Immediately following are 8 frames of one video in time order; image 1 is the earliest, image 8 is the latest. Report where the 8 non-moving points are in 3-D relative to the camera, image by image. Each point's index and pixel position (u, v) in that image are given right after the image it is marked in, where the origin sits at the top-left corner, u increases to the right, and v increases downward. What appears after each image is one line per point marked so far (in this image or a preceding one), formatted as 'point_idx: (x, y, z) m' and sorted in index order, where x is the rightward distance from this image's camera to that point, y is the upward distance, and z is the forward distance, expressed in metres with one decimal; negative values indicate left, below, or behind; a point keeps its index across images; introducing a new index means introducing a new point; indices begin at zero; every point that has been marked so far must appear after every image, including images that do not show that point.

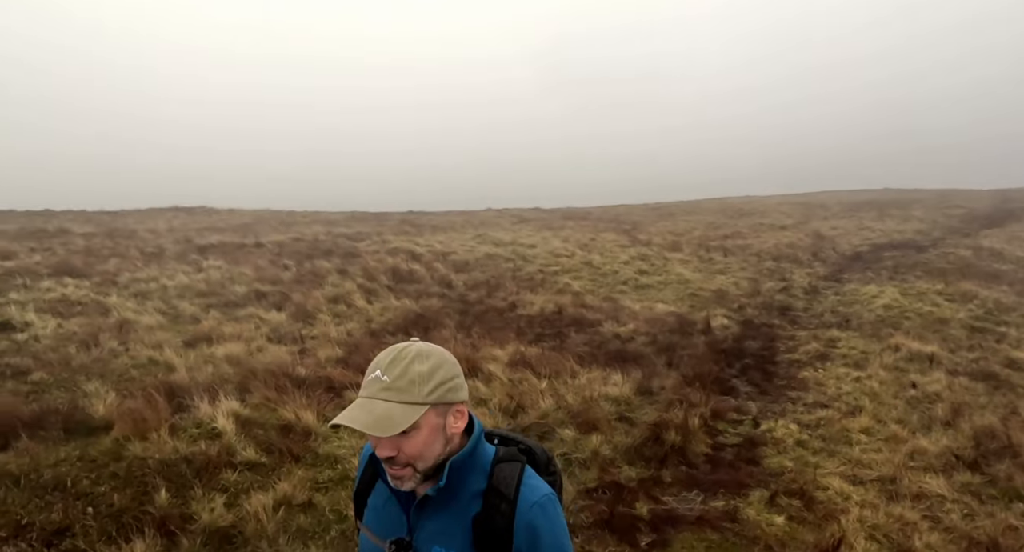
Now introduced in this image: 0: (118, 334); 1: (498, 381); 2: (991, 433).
0: (-6.4, -0.9, +10.7) m
1: (-0.2, -1.5, +9.7) m
2: (+6.6, -2.2, +9.3) m
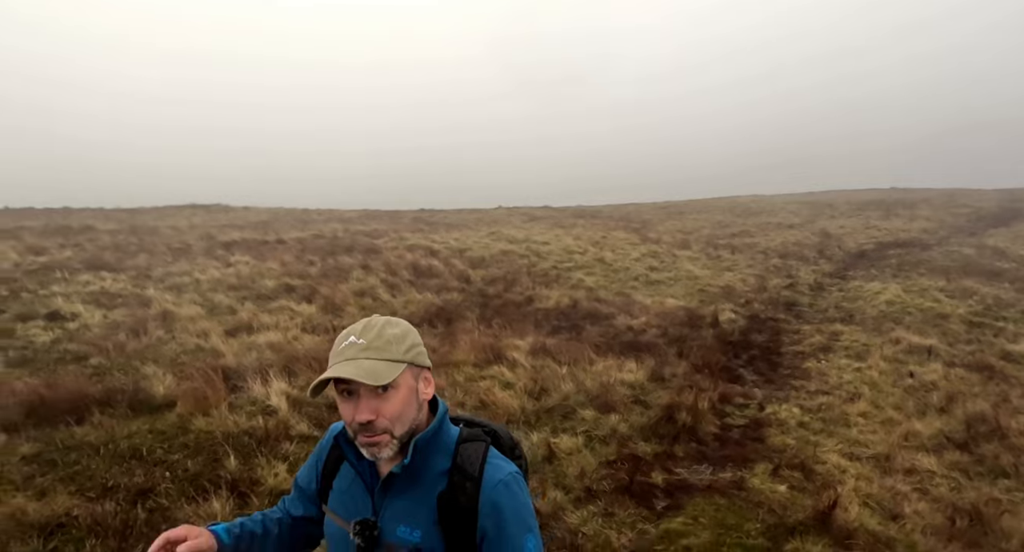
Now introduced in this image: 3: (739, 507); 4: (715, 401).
0: (-6.0, -0.8, +11.5) m
1: (+0.2, -1.4, +10.4) m
2: (+6.9, -2.1, +9.9) m
3: (+2.2, -2.2, +6.8) m
4: (+3.0, -1.8, +10.0) m
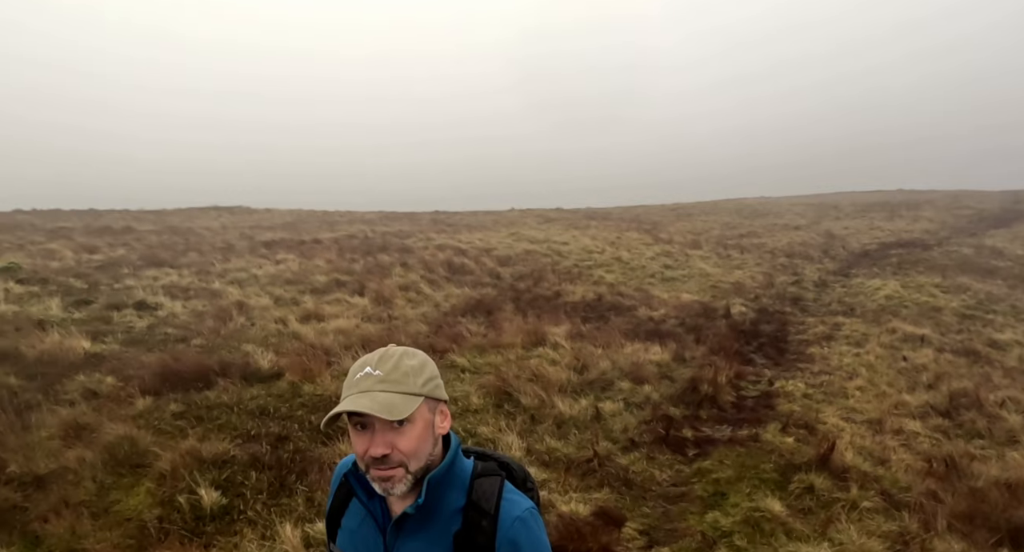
0: (-5.3, -0.7, +13.1) m
1: (+0.9, -1.3, +11.9) m
2: (+7.6, -2.0, +11.4) m
3: (+2.9, -2.1, +8.4) m
4: (+3.7, -1.7, +11.5) m
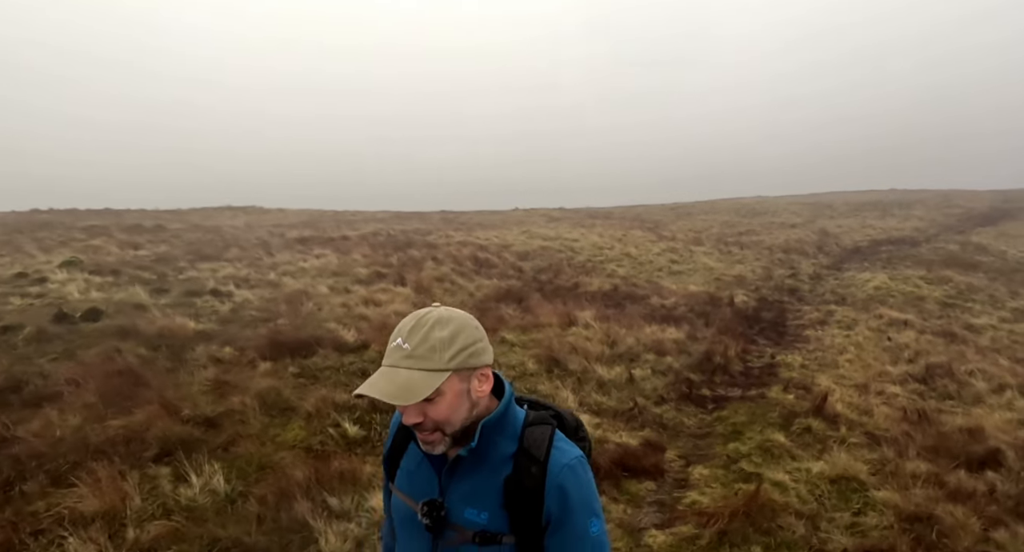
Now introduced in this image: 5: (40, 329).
0: (-4.6, -0.5, +14.8) m
1: (+1.6, -1.1, +13.7) m
2: (+8.4, -1.7, +13.2) m
3: (+3.7, -1.9, +10.1) m
4: (+4.4, -1.5, +13.3) m
5: (-7.5, -0.8, +10.7) m
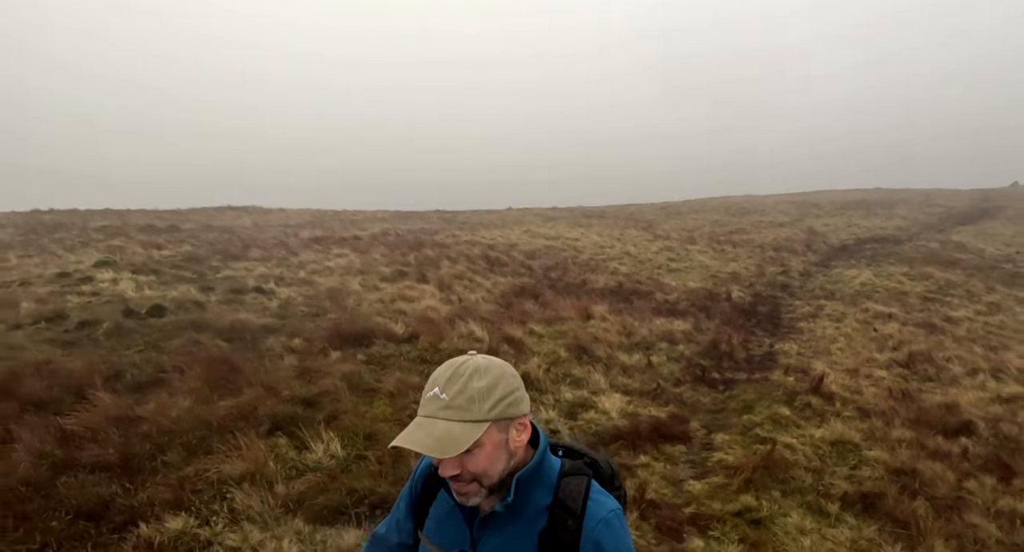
0: (-4.1, -0.4, +16.0) m
1: (+2.2, -1.0, +15.1) m
2: (+8.9, -1.7, +14.7) m
3: (+4.3, -1.8, +11.5) m
4: (+5.0, -1.4, +14.7) m
5: (-6.9, -0.8, +11.9) m
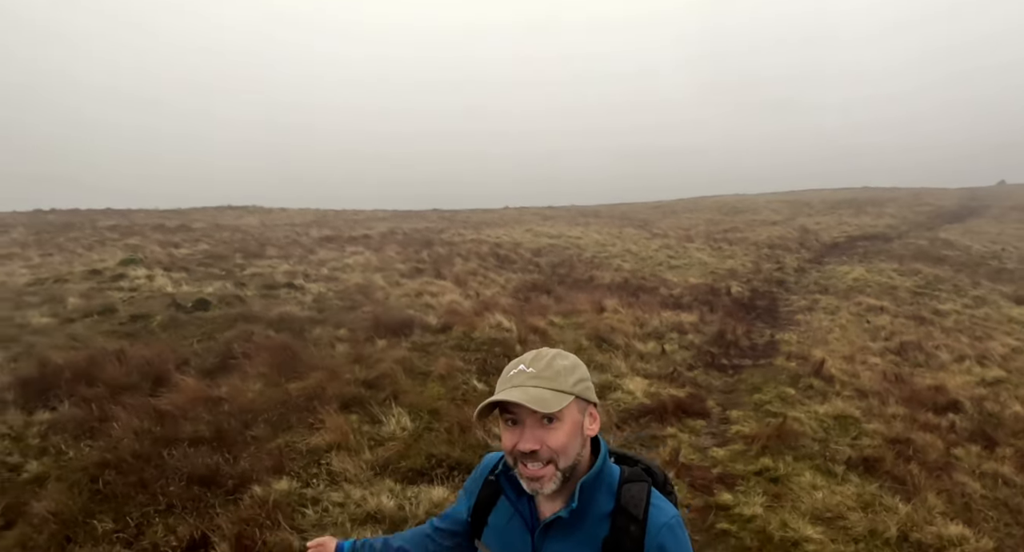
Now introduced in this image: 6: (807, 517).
0: (-3.7, -0.3, +16.9) m
1: (+2.6, -0.9, +16.1) m
2: (+9.3, -1.5, +15.8) m
3: (+4.8, -1.7, +12.6) m
4: (+5.4, -1.3, +15.8) m
5: (-6.4, -0.7, +12.7) m
6: (+3.0, -2.4, +6.9) m
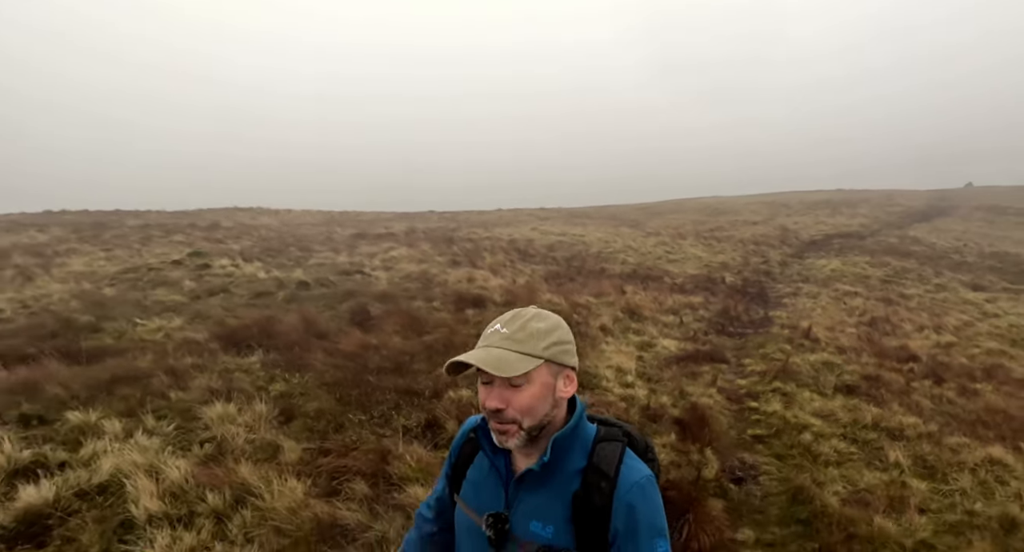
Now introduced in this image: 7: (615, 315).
0: (-2.6, 0.0, +19.8) m
1: (+3.7, -0.5, +19.2) m
2: (+10.4, -1.1, +19.1) m
3: (+6.0, -1.3, +15.7) m
4: (+6.5, -0.9, +19.0) m
5: (-5.2, -0.4, +15.5) m
6: (+4.4, -2.0, +10.0) m
7: (+2.4, -0.9, +16.2) m
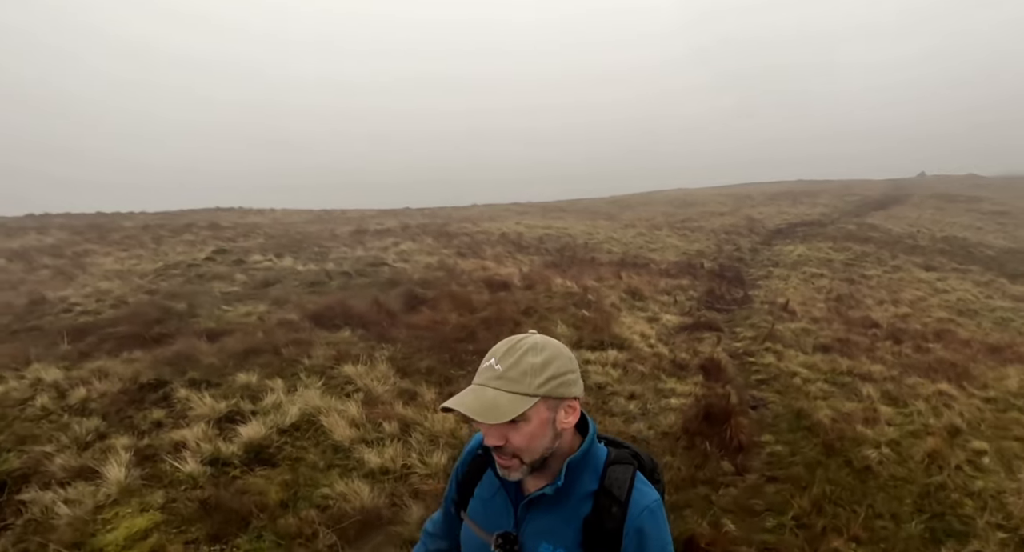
0: (-2.2, +0.3, +22.0) m
1: (+4.1, -0.1, +21.7) m
2: (+10.8, -0.5, +22.1) m
3: (+6.6, -0.9, +18.4) m
4: (+6.9, -0.4, +21.7) m
5: (-4.6, -0.2, +17.6) m
6: (+5.4, -1.6, +12.7) m
7: (+3.0, -0.5, +18.7) m
